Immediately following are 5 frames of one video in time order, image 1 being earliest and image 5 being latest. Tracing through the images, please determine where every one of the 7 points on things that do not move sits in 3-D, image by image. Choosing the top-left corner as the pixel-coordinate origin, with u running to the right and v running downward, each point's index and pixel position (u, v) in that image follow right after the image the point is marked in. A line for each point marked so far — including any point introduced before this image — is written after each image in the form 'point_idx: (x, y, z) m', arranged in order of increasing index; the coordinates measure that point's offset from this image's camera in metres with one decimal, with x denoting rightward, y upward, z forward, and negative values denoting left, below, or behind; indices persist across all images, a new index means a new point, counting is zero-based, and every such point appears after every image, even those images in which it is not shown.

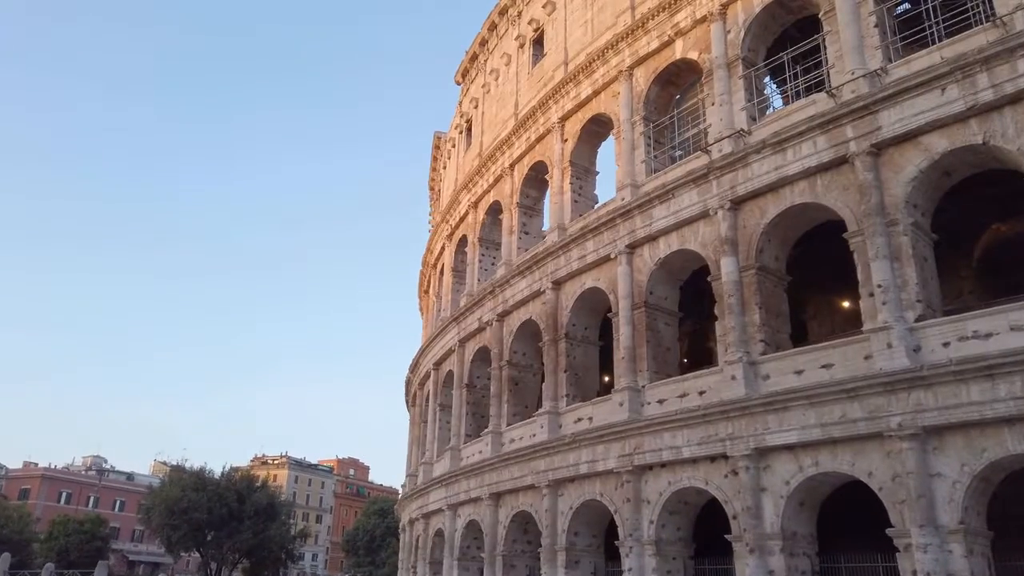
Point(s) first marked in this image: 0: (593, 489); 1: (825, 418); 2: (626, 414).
0: (+1.5, -3.7, +14.5) m
1: (+4.4, -1.8, +11.0) m
2: (+2.0, -2.2, +14.0) m
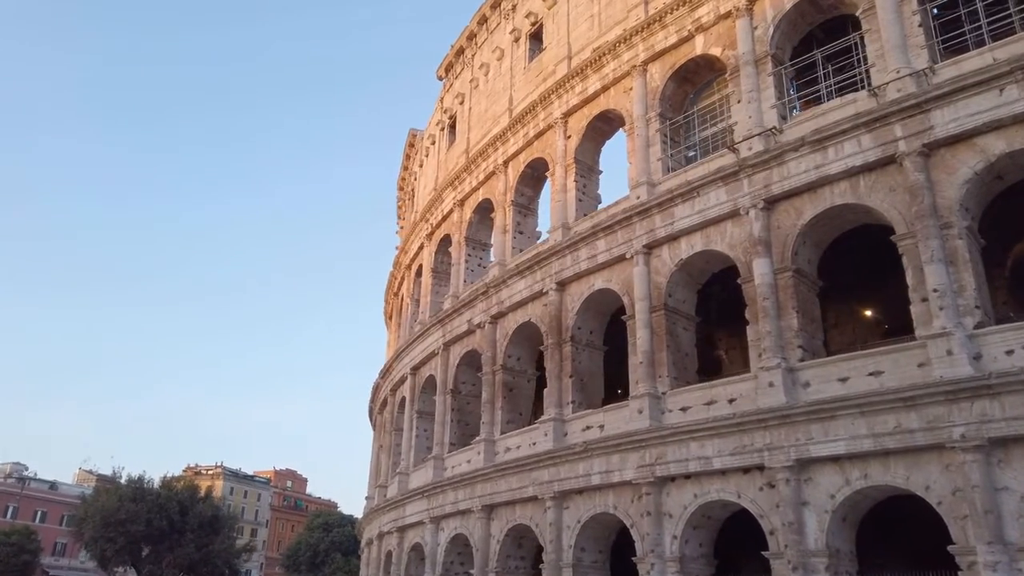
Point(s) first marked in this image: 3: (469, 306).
0: (+1.6, -3.7, +13.6) m
1: (+4.8, -1.9, +10.5) m
2: (+2.2, -2.2, +13.2) m
3: (-1.0, -0.4, +19.0) m
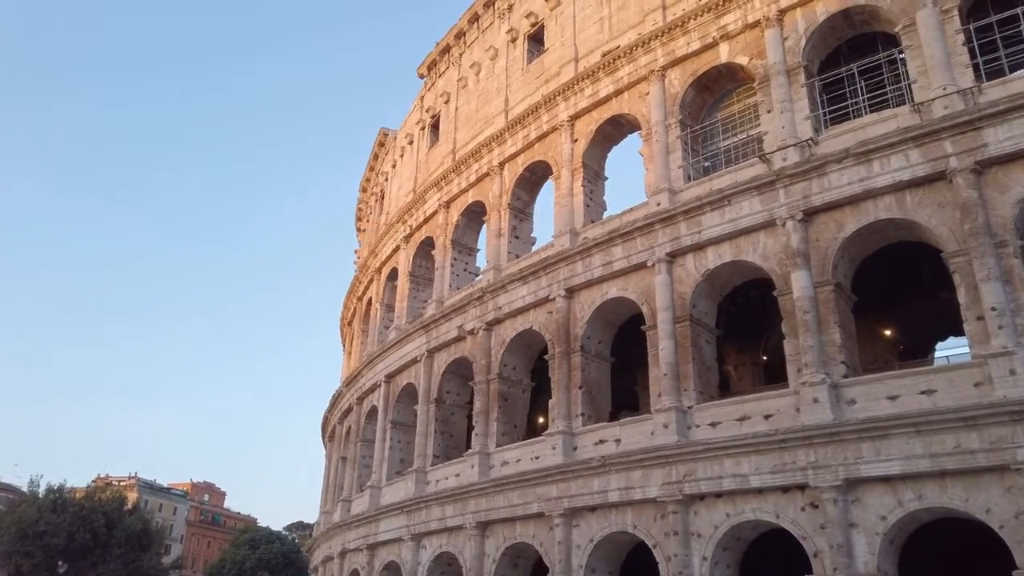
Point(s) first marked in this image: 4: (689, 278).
0: (+1.8, -3.8, +13.0) m
1: (+5.4, -2.1, +10.1) m
2: (+2.5, -2.4, +12.6) m
3: (-1.2, -0.5, +18.1) m
4: (+3.1, +0.2, +13.6) m
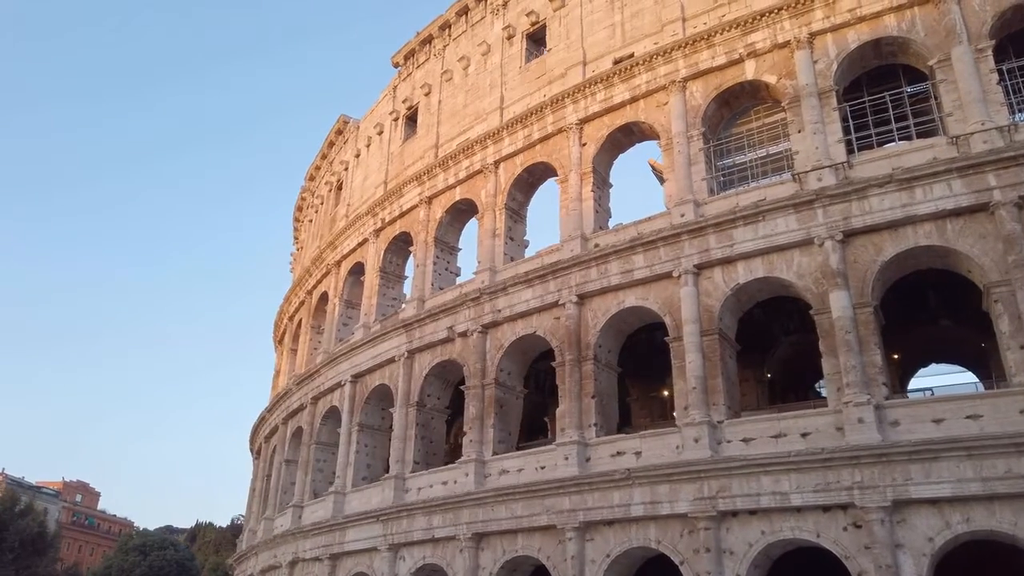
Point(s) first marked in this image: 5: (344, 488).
0: (+2.1, -3.9, +12.6) m
1: (+6.2, -2.4, +10.3) m
2: (+3.0, -2.6, +12.4) m
3: (-1.4, -0.5, +17.3) m
4: (+3.5, -0.1, +13.5) m
5: (-3.9, -4.7, +18.5) m
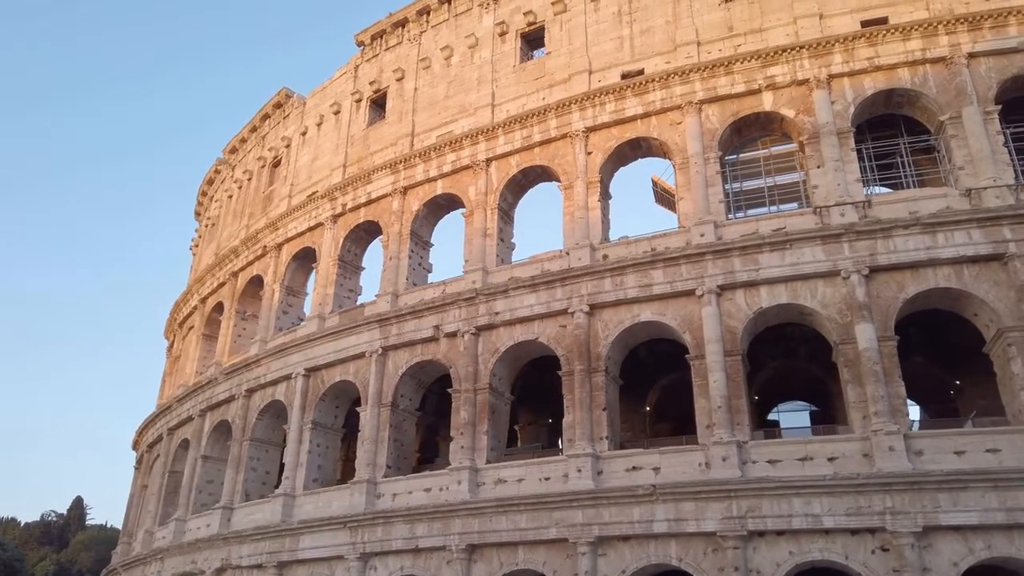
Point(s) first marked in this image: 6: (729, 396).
0: (+2.4, -4.2, +12.5) m
1: (+7.0, -3.0, +11.1) m
2: (+3.4, -2.9, +12.5) m
3: (-1.6, -0.5, +16.5) m
4: (+4.0, -0.4, +13.7) m
5: (-4.7, -4.4, +17.1) m
6: (+3.6, -1.8, +13.2) m
